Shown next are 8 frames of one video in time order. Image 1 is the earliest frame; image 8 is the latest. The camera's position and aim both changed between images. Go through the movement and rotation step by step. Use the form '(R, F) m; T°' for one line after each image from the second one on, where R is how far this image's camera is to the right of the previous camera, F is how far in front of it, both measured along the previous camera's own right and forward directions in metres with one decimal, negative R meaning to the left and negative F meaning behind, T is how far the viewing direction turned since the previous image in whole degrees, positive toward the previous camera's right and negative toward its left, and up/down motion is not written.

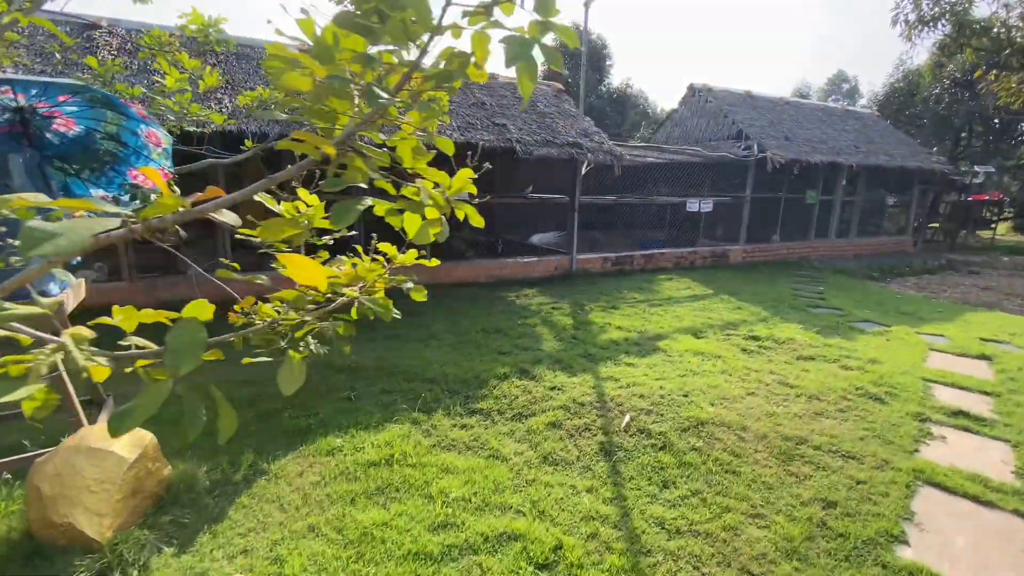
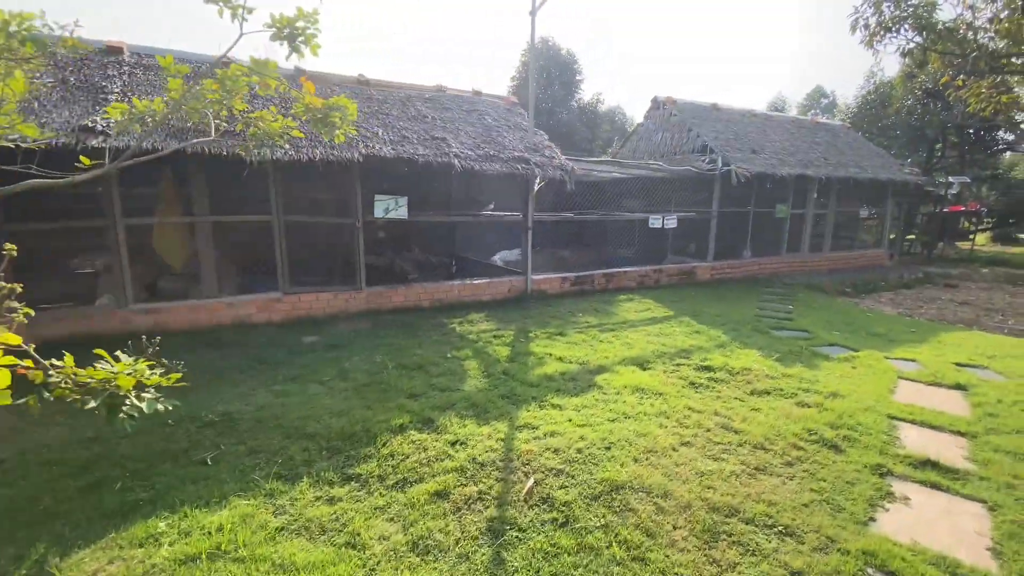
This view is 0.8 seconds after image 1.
(+0.7, +0.5) m; +1°
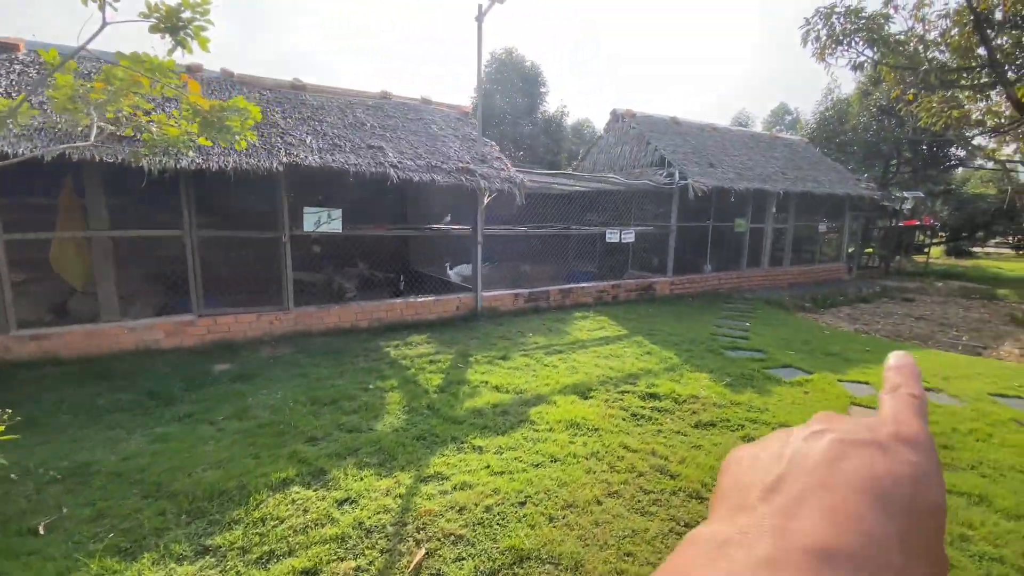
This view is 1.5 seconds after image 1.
(+0.4, +0.4) m; +3°
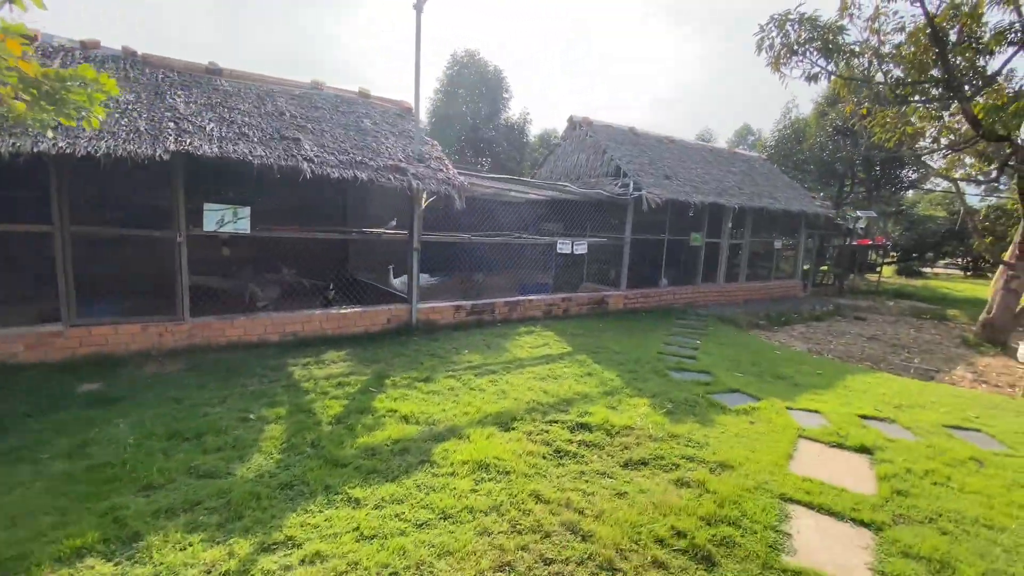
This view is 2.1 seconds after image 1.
(+0.5, +0.5) m; +3°
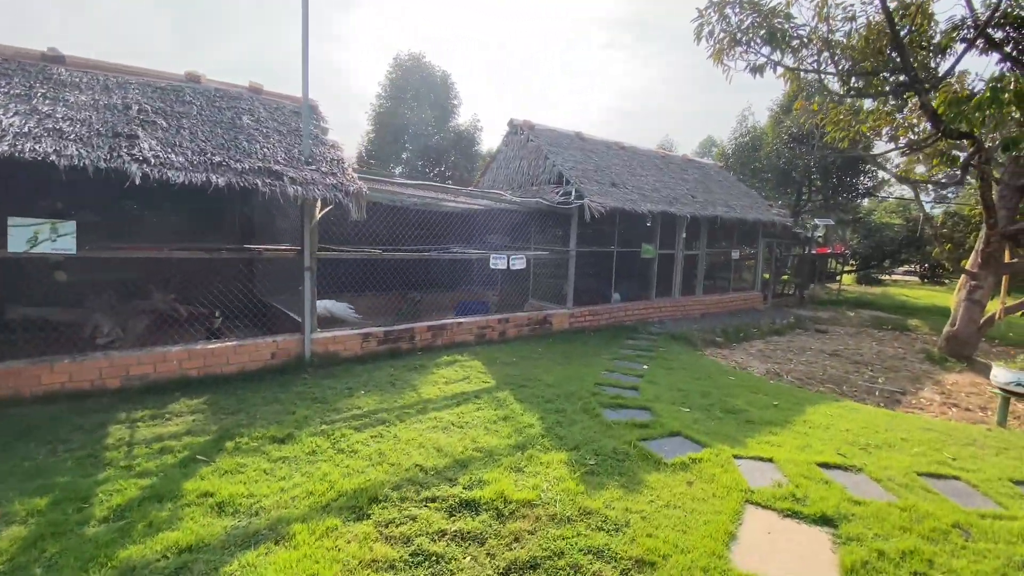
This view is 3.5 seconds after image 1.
(+0.7, +0.9) m; +3°
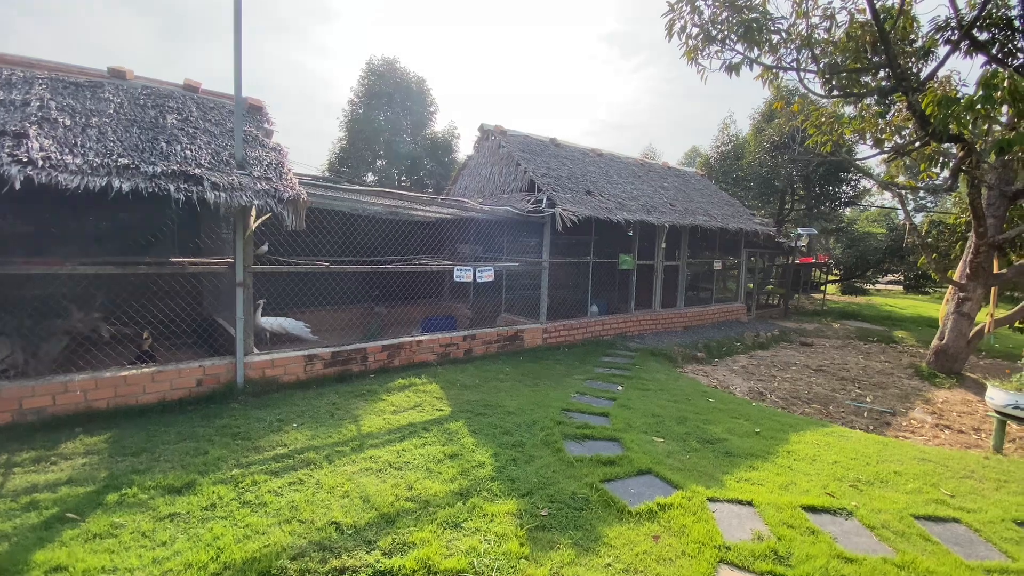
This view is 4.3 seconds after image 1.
(+0.3, +0.5) m; +1°
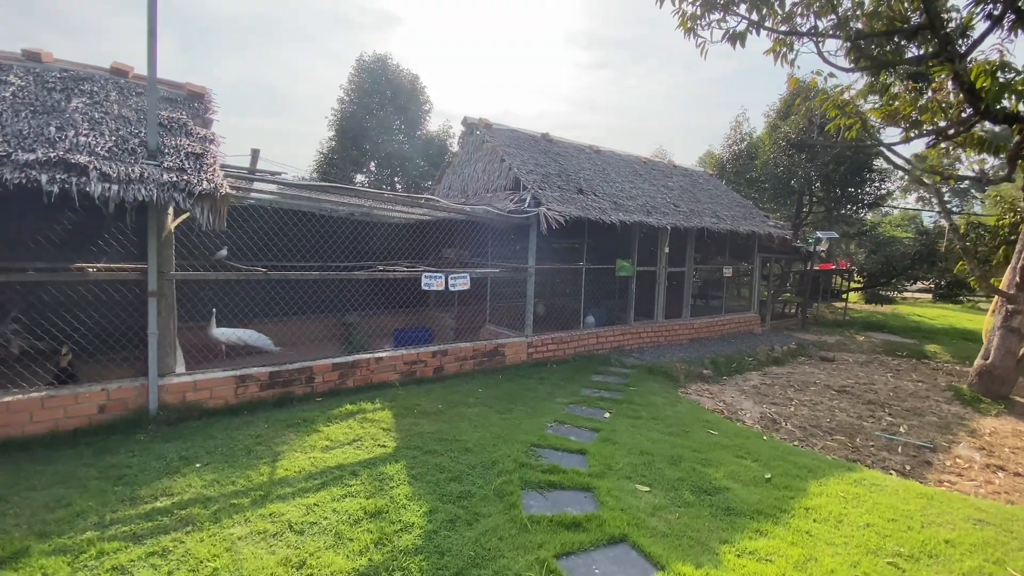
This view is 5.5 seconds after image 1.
(+0.5, +0.8) m; -2°
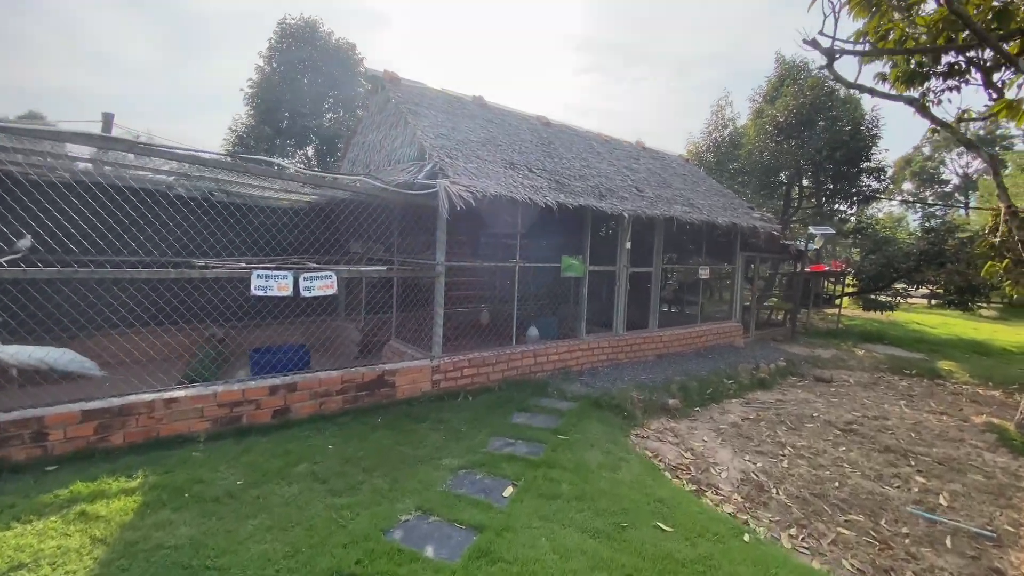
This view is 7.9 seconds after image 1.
(+1.0, +1.8) m; +1°
